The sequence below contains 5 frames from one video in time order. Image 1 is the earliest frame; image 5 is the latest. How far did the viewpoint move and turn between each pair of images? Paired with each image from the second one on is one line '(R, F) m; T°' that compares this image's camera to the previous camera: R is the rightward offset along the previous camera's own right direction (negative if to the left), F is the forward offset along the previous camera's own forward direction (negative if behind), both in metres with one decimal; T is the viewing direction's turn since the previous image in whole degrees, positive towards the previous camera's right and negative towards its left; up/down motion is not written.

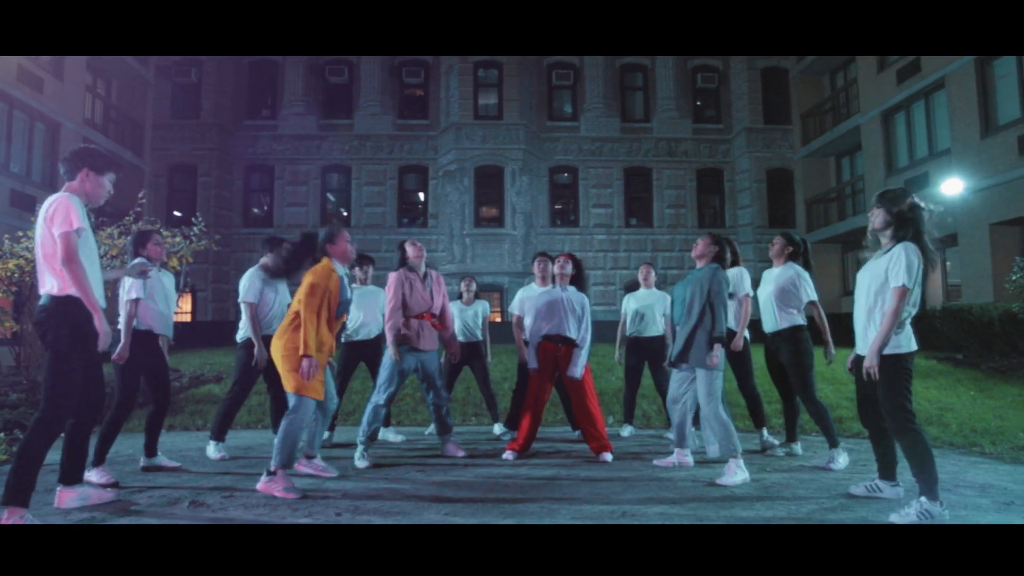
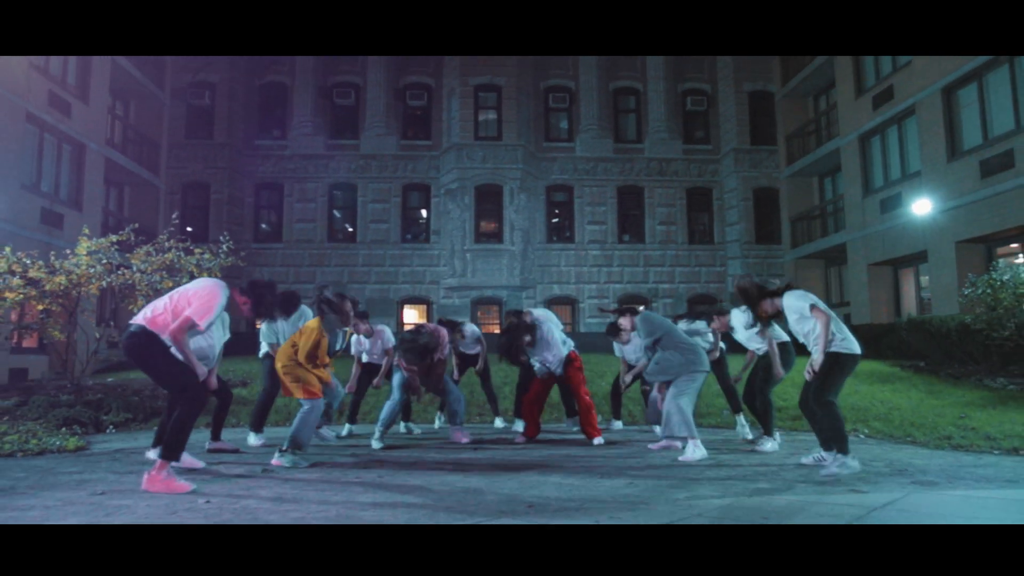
(-0.1, -1.4) m; 0°
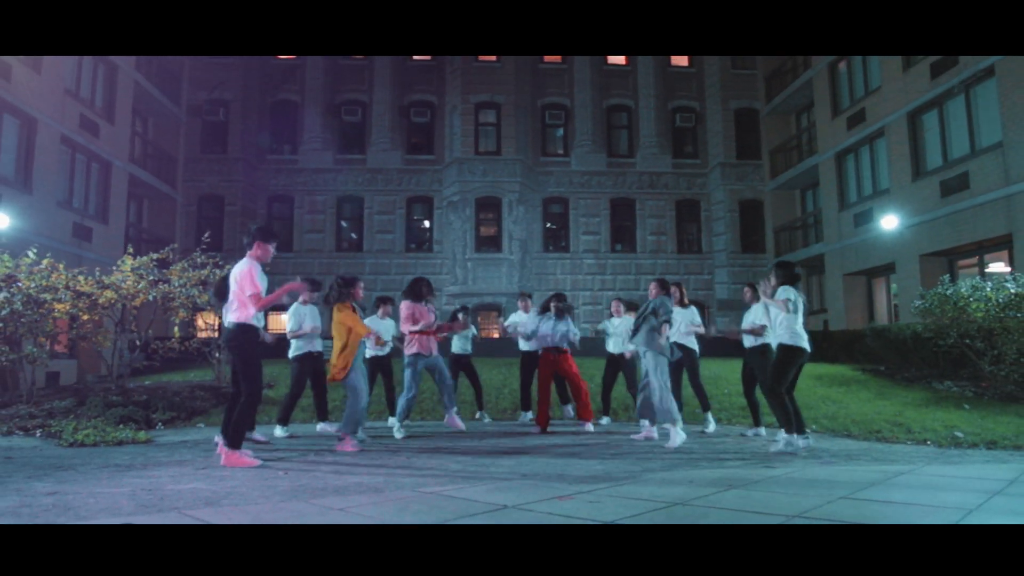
(0.0, -1.8) m; 0°
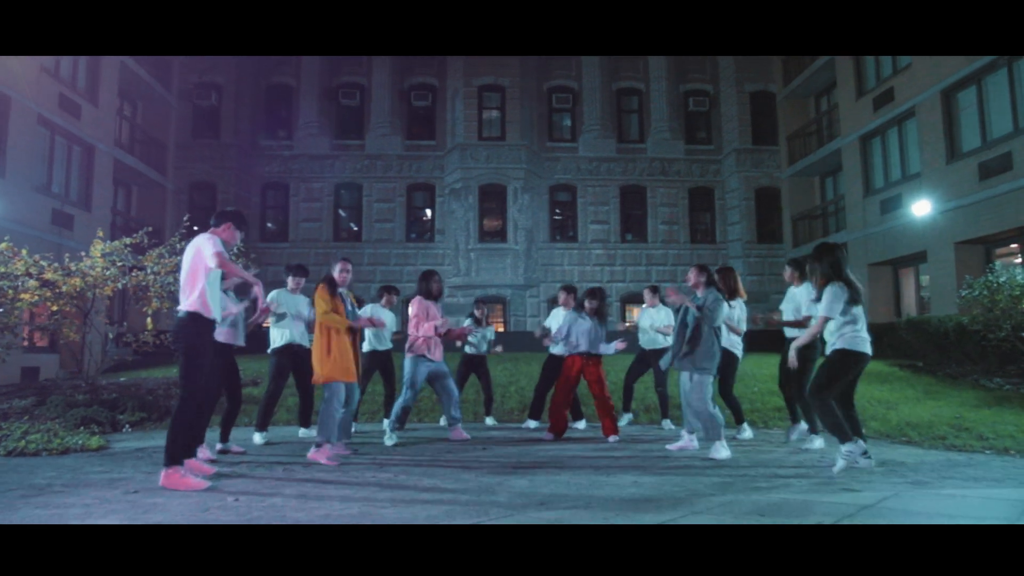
(-0.1, +1.5) m; 0°
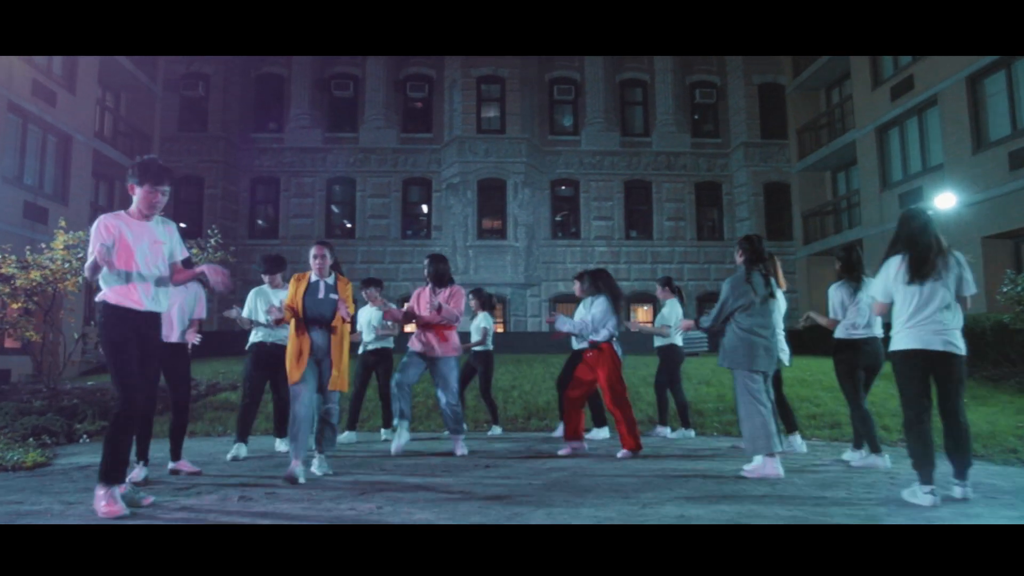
(-0.1, +1.3) m; 0°
